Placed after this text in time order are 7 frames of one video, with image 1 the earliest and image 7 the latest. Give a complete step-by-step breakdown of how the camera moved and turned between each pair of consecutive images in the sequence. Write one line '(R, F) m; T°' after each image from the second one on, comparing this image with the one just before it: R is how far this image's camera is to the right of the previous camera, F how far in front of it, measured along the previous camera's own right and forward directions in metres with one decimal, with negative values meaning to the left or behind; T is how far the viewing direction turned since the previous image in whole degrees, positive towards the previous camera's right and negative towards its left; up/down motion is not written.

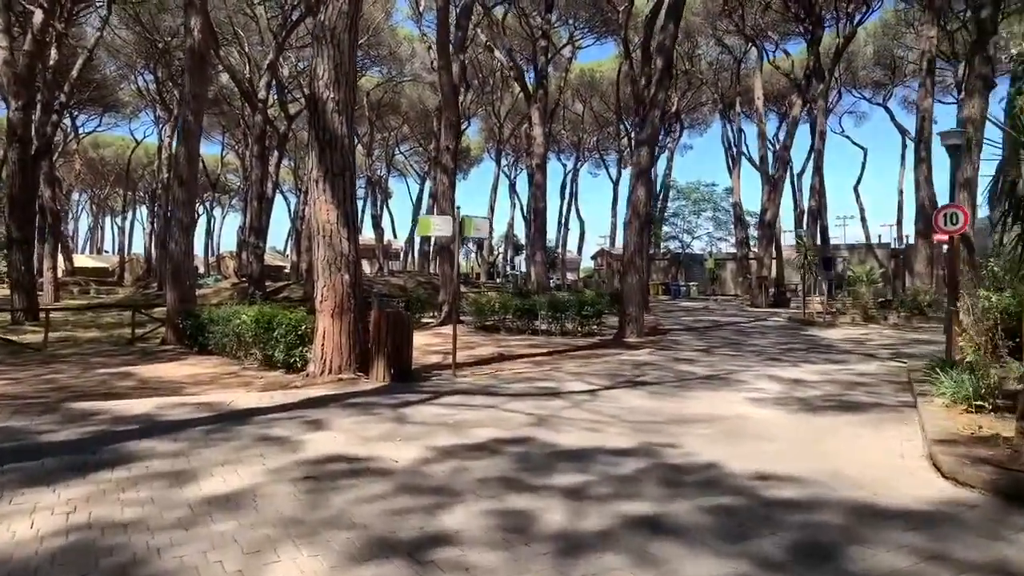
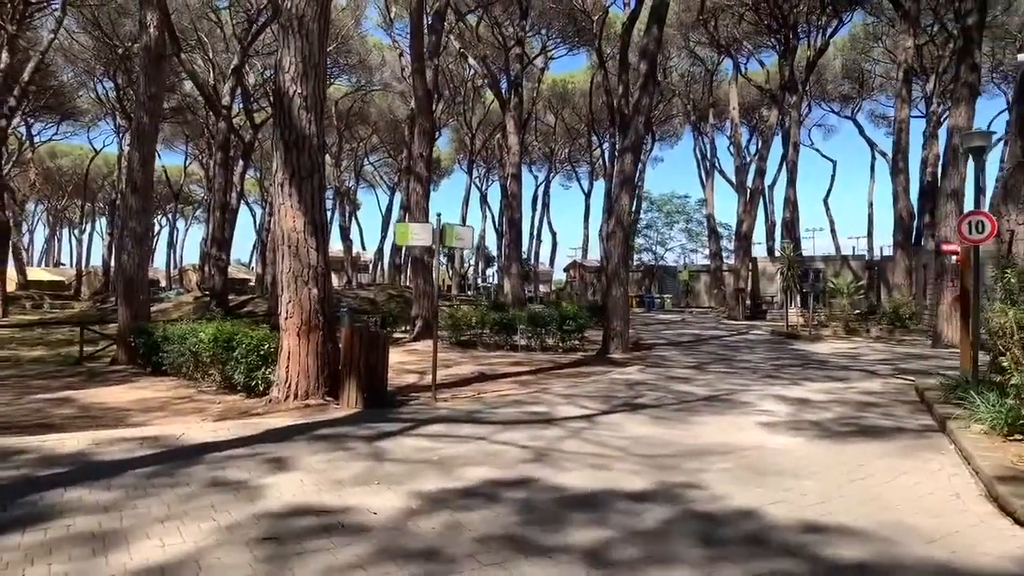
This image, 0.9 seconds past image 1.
(-0.2, +0.8) m; +2°
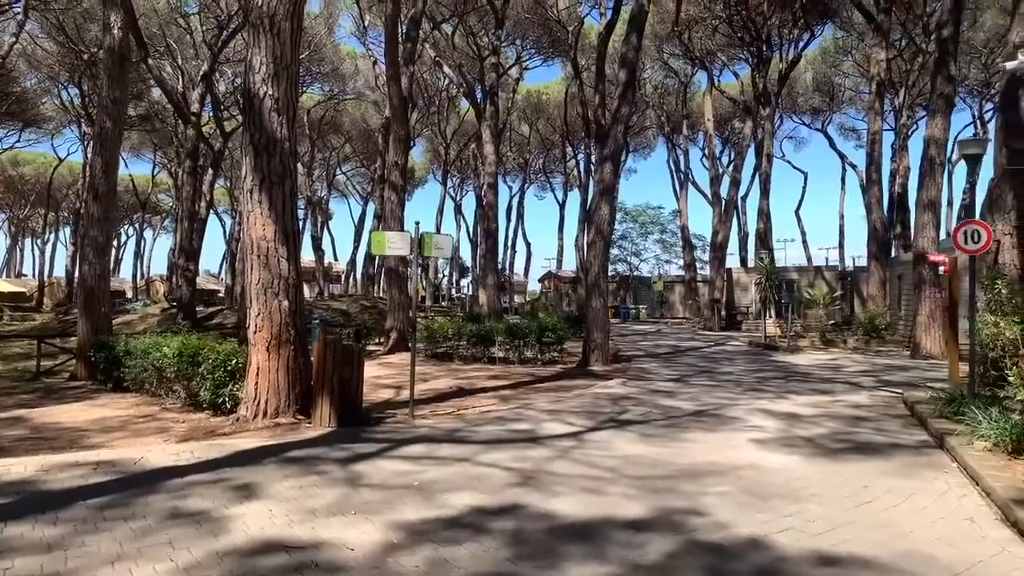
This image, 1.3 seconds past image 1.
(-0.1, +0.3) m; +2°
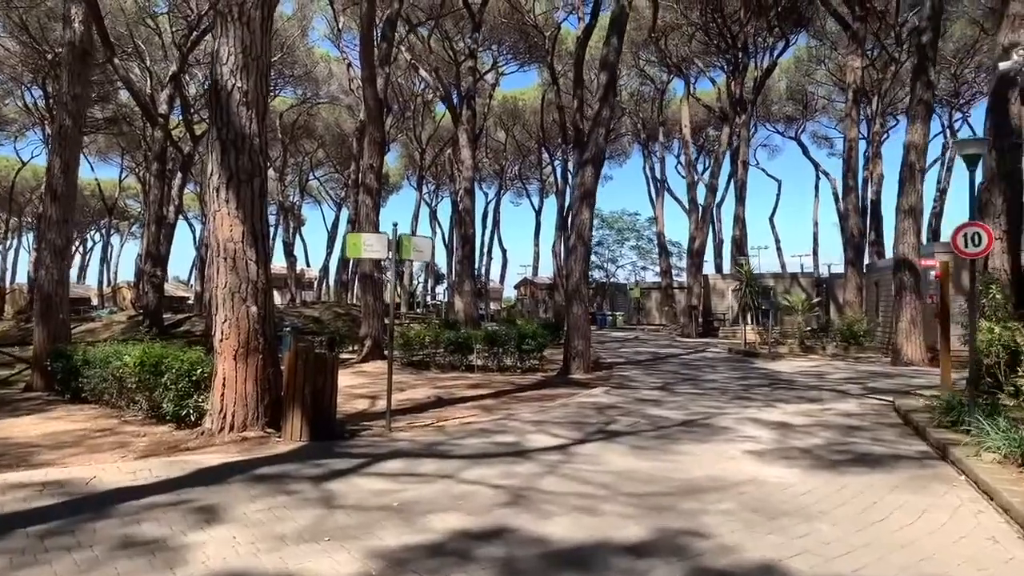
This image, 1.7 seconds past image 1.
(-0.1, +0.4) m; +2°
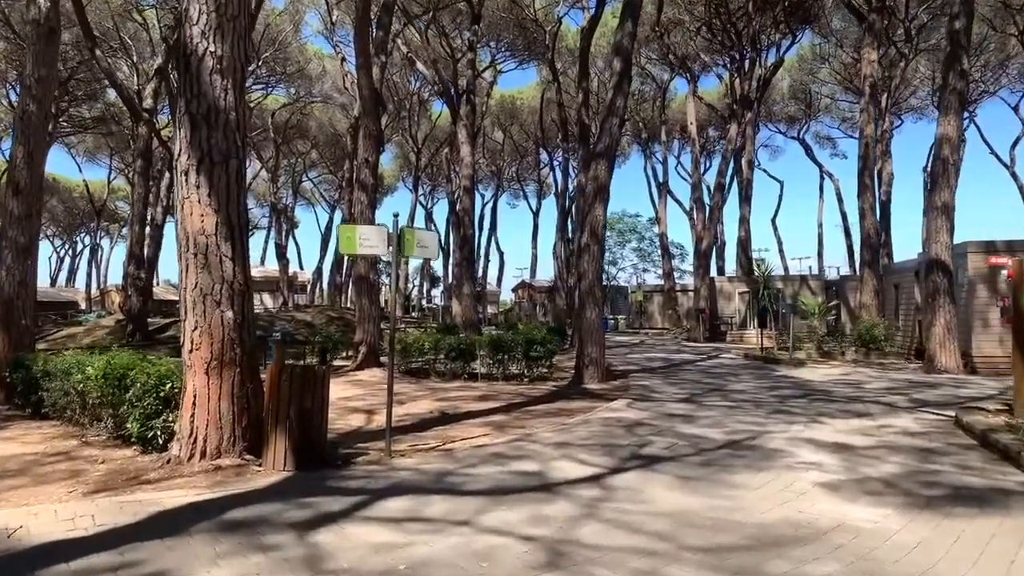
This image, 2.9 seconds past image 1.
(-0.2, +1.1) m; 0°
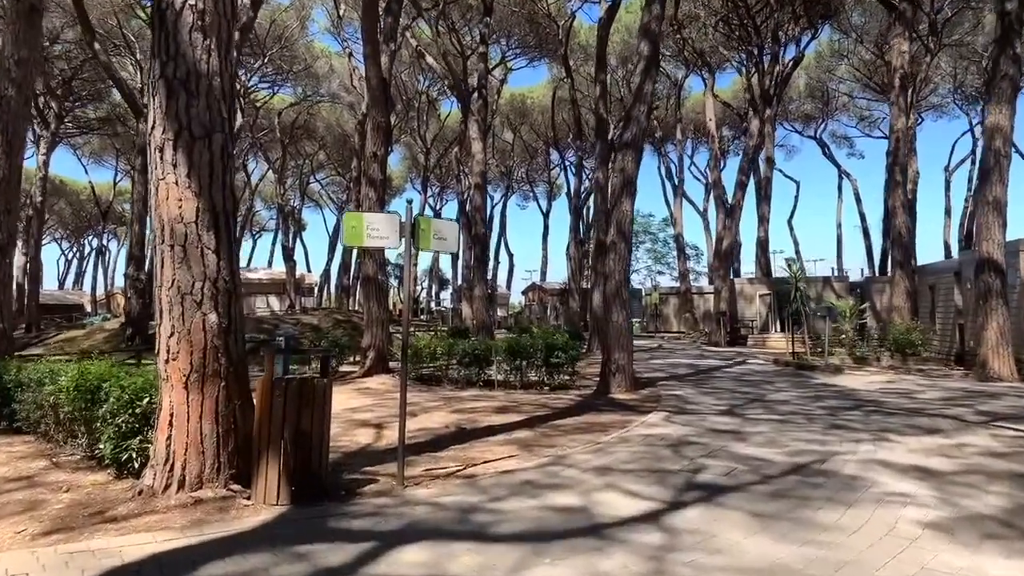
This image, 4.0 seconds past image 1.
(-0.2, +1.0) m; -1°
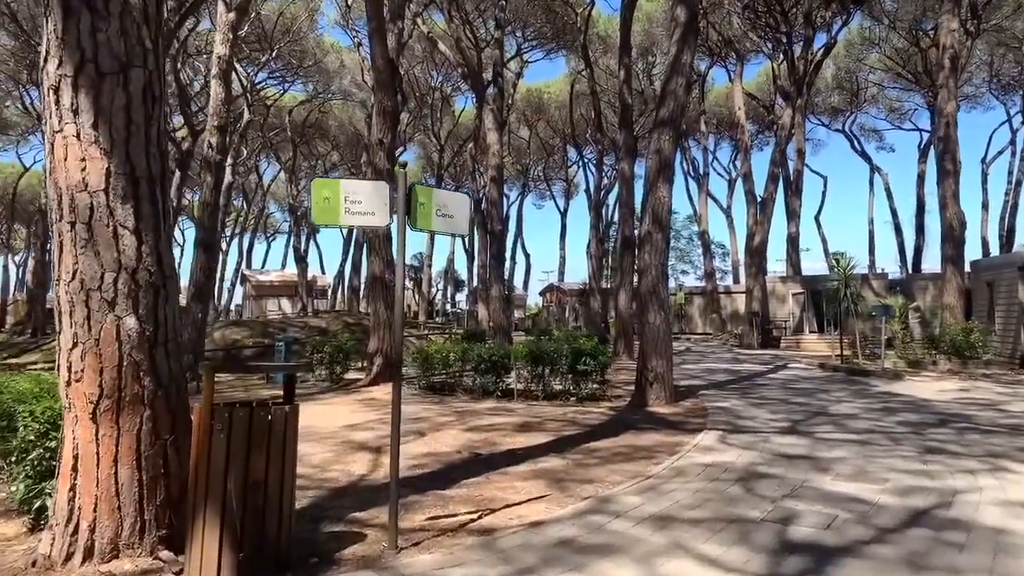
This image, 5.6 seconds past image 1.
(-0.1, +1.4) m; -1°
